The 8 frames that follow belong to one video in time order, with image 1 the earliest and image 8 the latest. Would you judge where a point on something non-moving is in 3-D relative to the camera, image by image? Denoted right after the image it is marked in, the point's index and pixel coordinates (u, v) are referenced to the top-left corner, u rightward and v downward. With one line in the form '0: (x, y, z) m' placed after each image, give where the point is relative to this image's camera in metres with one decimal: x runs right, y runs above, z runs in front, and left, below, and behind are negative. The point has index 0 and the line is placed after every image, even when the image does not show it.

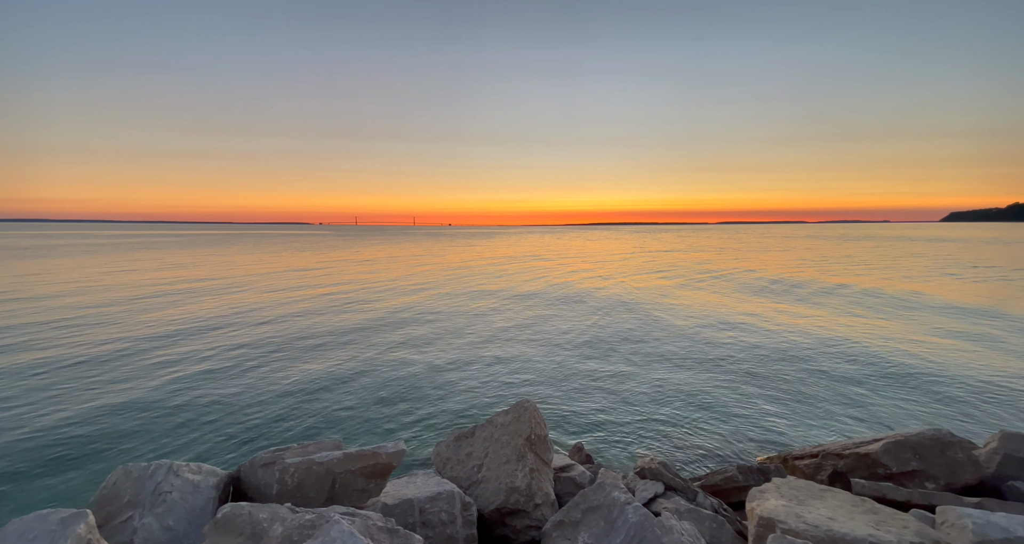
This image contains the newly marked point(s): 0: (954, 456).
0: (+9.7, -4.1, +10.4) m
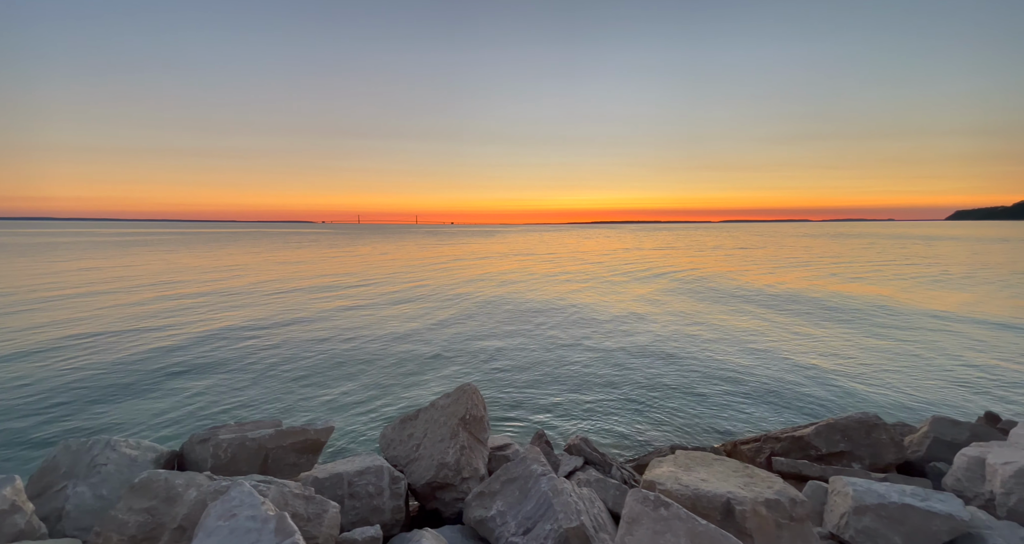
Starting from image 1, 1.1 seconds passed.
0: (+8.5, -3.9, +11.0) m
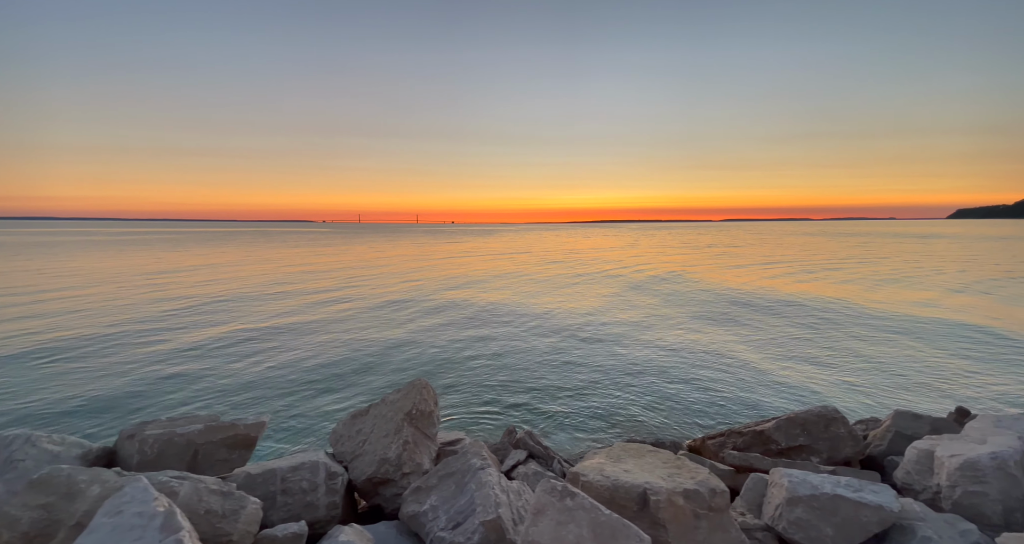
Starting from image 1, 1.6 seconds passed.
0: (+7.5, -3.7, +11.0) m
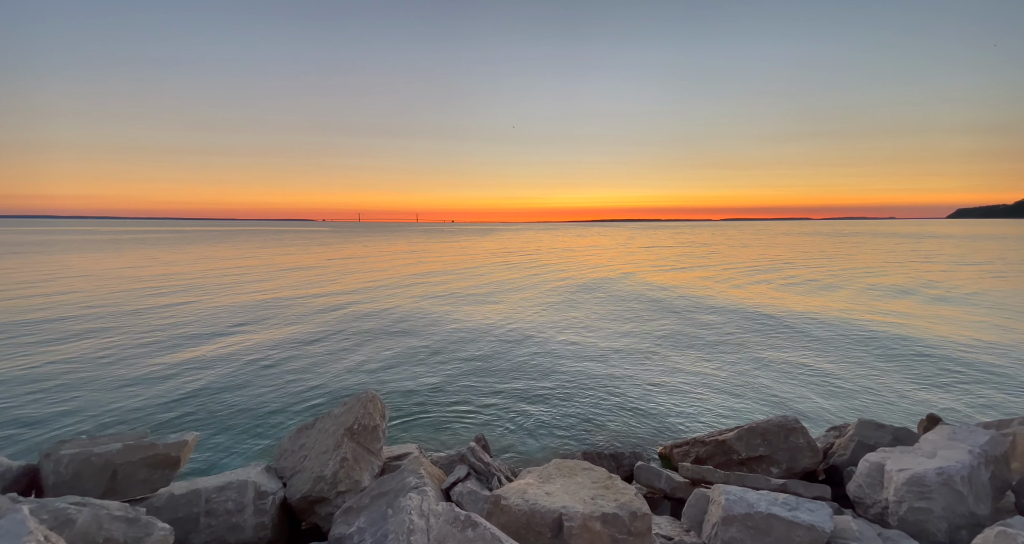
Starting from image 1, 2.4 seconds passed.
0: (+6.5, -3.9, +10.8) m
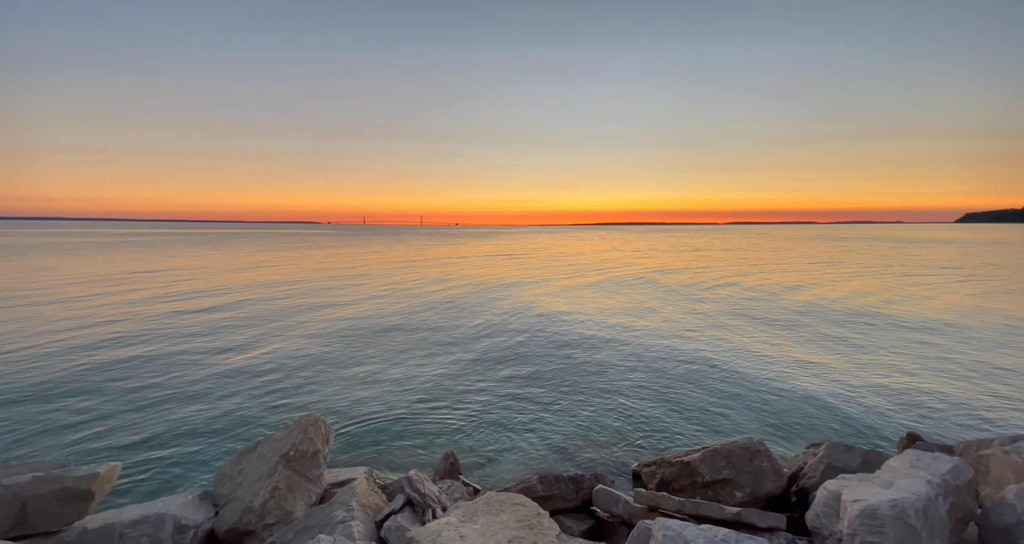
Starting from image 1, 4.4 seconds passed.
0: (+5.5, -4.3, +10.5) m
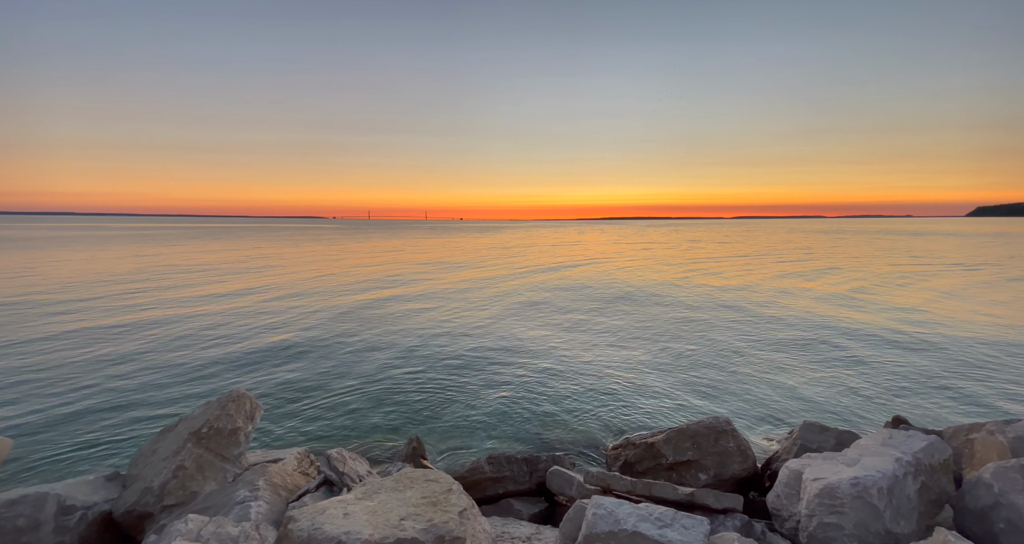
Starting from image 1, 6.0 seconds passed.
0: (+4.5, -3.6, +9.9) m
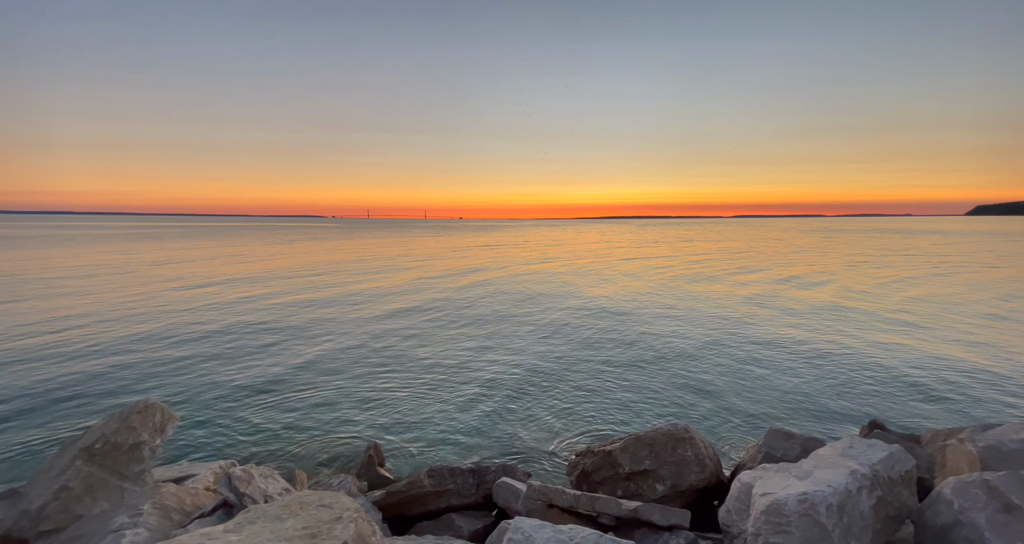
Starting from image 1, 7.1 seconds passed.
0: (+3.4, -3.6, +9.3) m
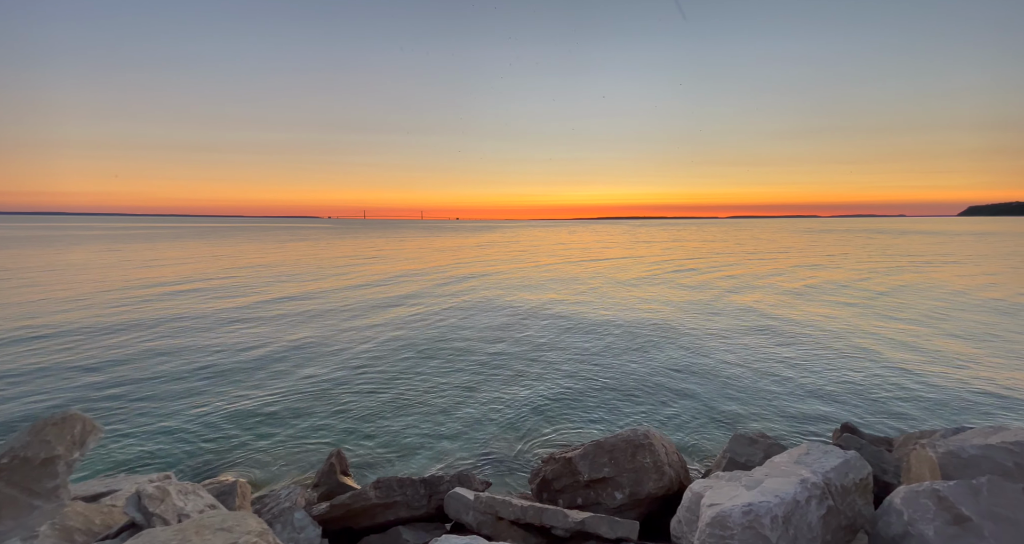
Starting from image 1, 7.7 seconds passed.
0: (+2.5, -3.6, +9.0) m
